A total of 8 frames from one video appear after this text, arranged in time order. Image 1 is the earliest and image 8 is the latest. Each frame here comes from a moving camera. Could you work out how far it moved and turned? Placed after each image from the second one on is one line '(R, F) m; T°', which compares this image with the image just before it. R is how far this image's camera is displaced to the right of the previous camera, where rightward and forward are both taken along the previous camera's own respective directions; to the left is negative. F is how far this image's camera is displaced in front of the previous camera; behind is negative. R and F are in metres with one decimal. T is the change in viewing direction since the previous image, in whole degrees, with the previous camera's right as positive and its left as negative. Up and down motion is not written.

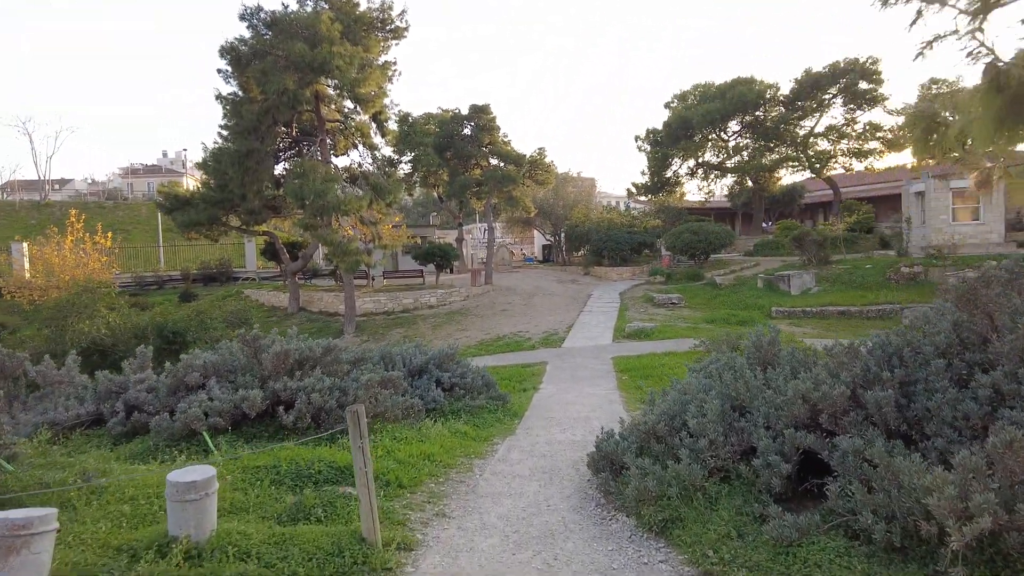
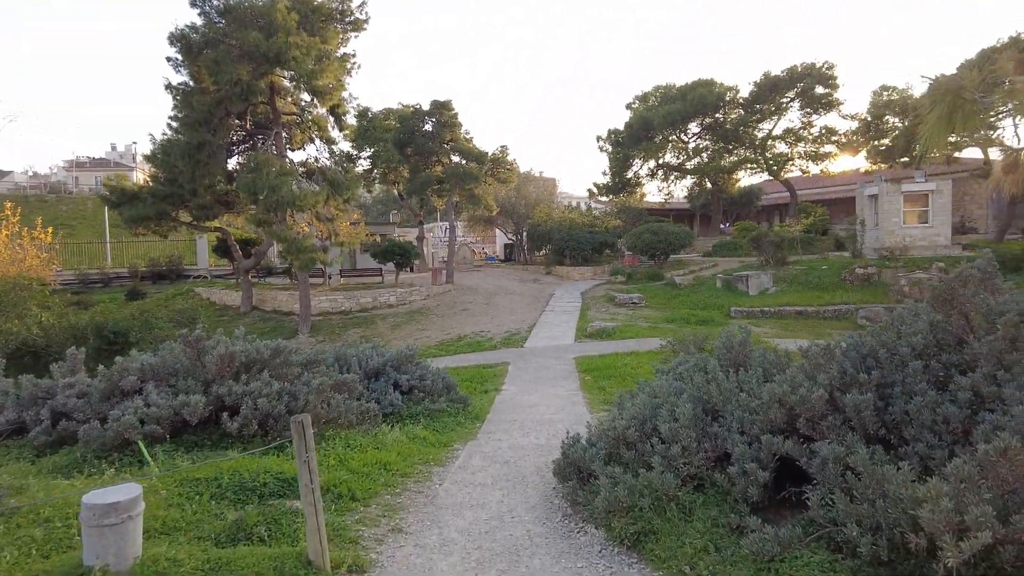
(0.0, +0.2) m; +4°
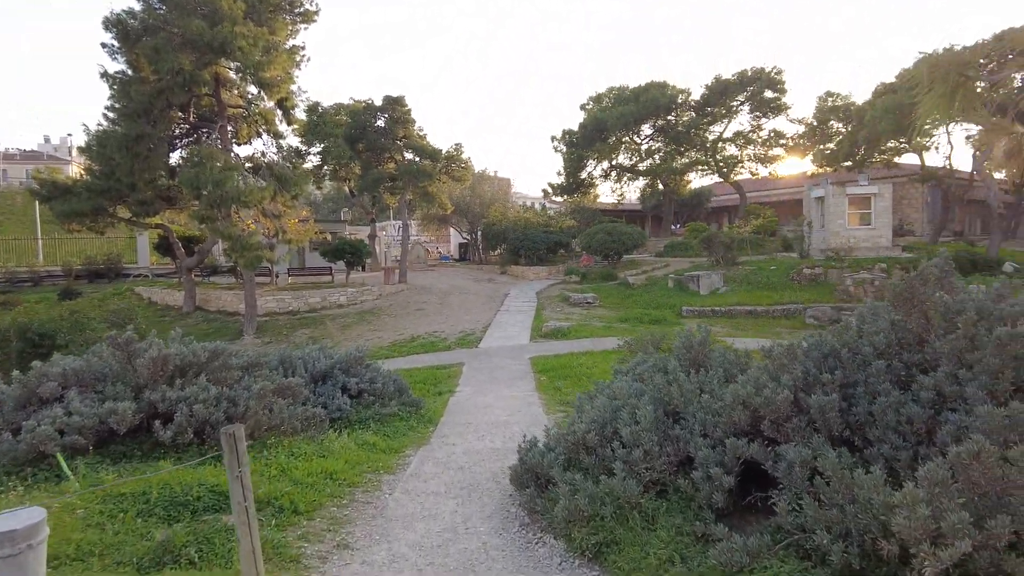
(0.0, +0.2) m; +4°
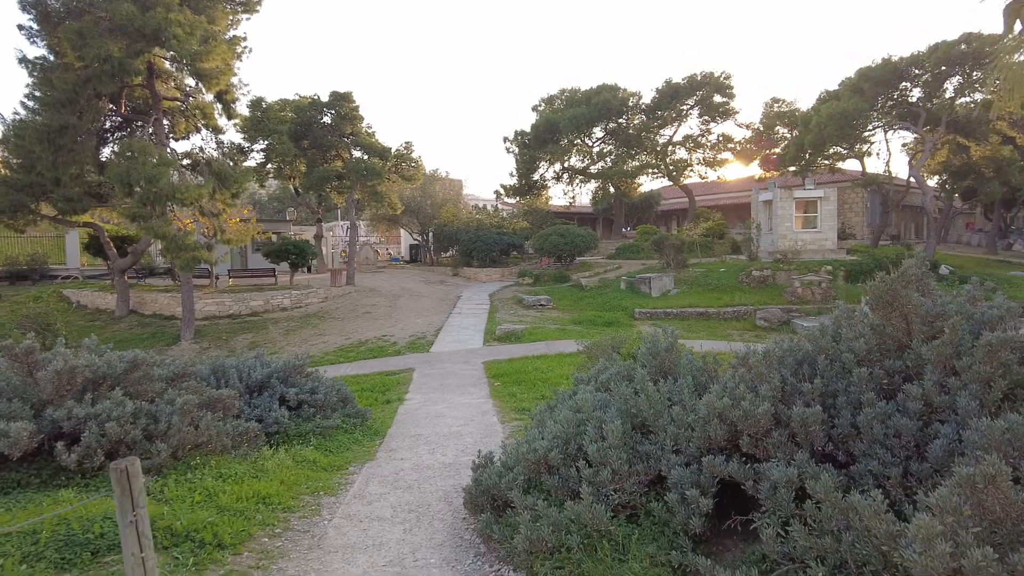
(0.0, +0.3) m; +5°
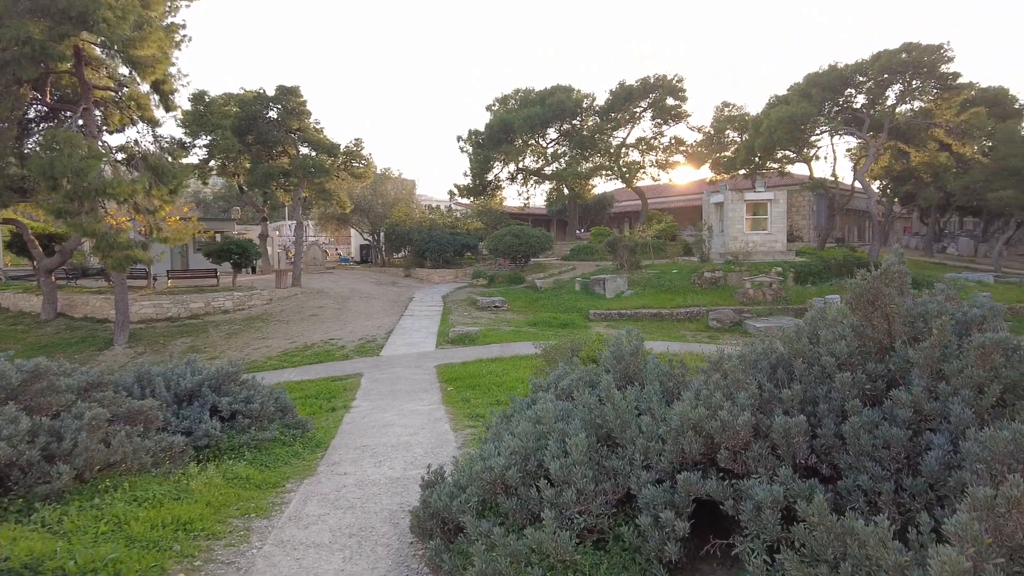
(0.0, +0.3) m; +5°
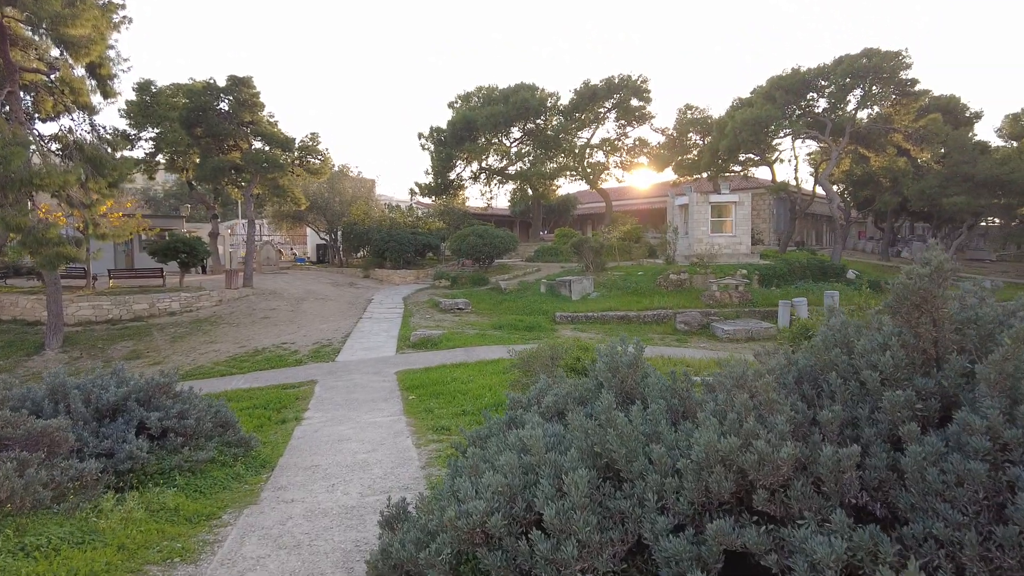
(-0.1, +0.5) m; +4°
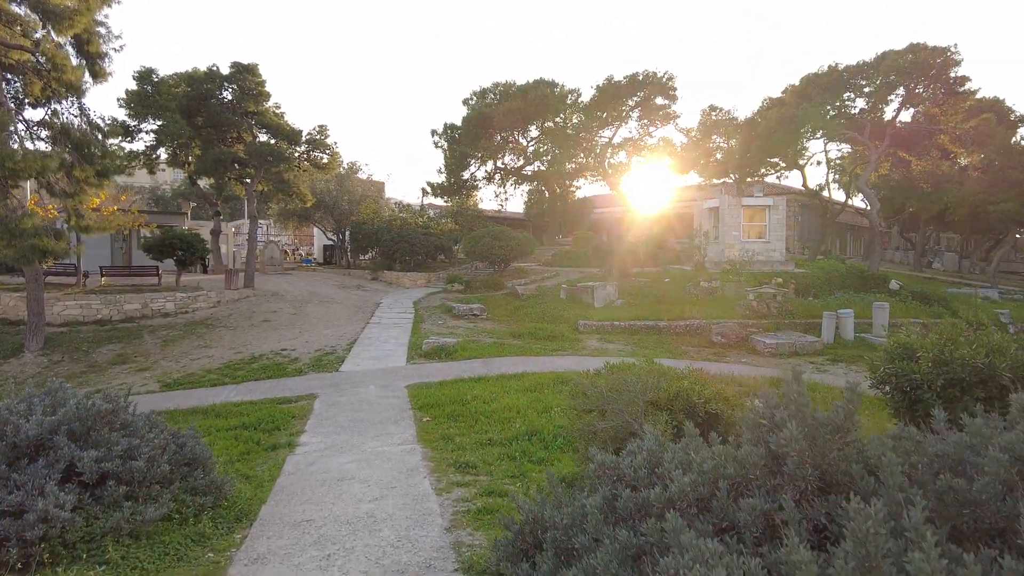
(-0.3, +1.1) m; -1°
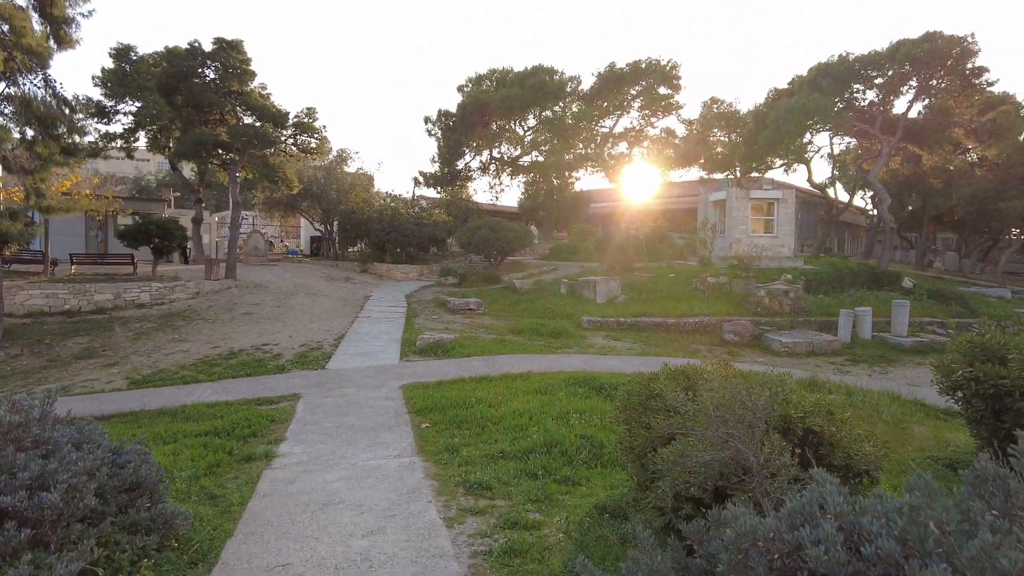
(-0.2, +0.8) m; +1°
